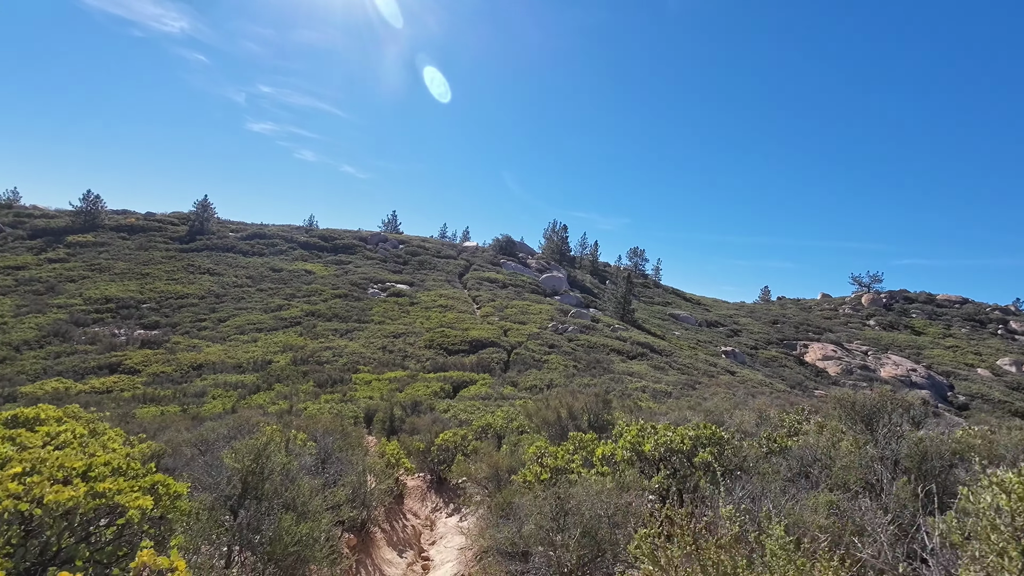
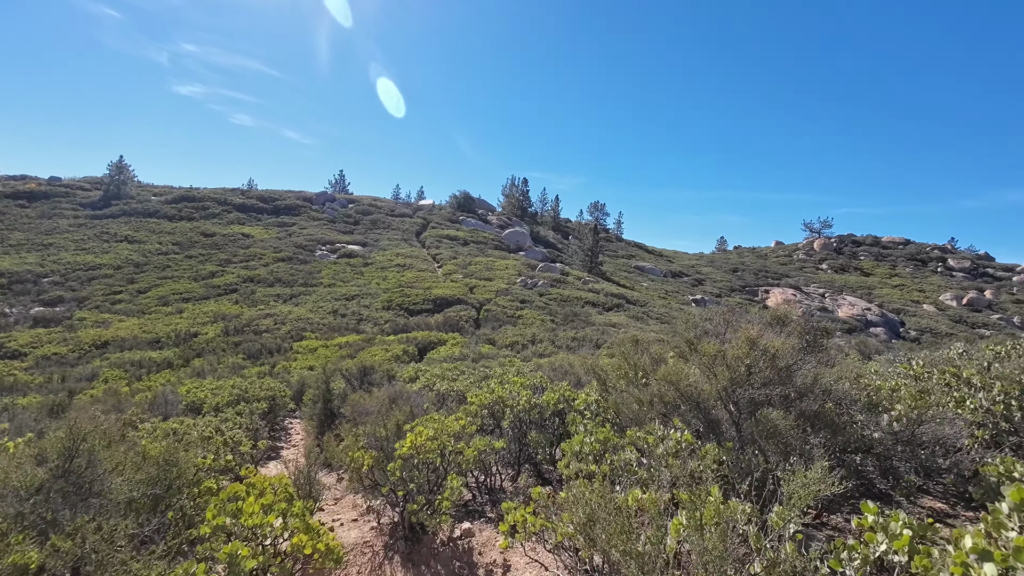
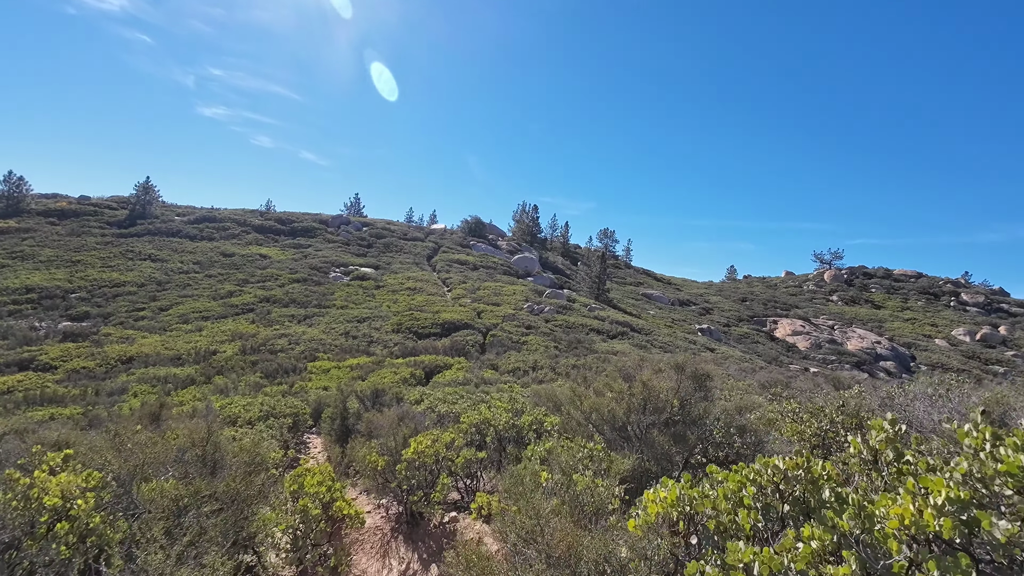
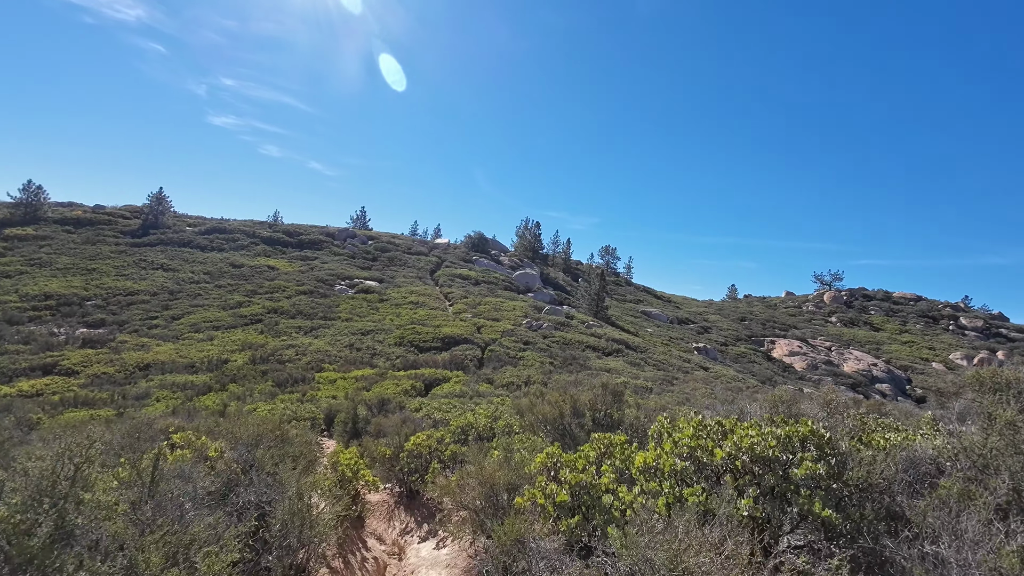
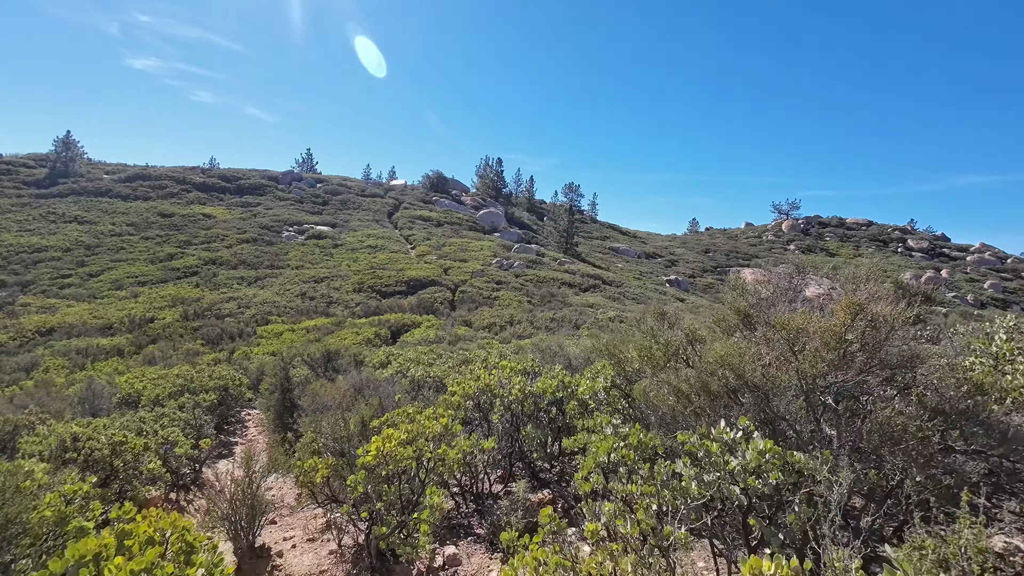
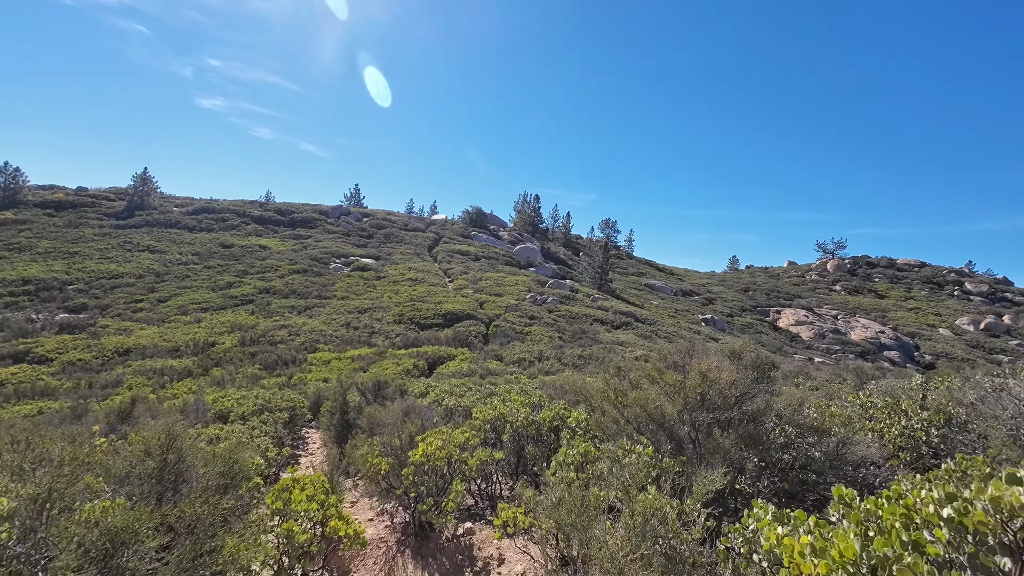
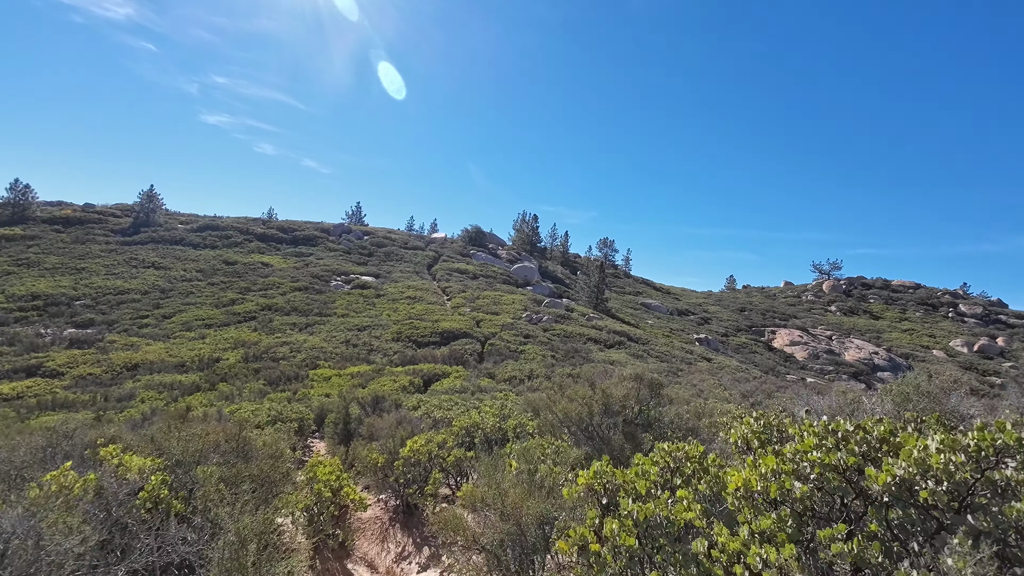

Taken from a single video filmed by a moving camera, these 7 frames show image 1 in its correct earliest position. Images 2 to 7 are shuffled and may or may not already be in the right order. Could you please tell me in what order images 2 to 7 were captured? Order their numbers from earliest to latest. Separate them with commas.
4, 7, 3, 6, 2, 5
